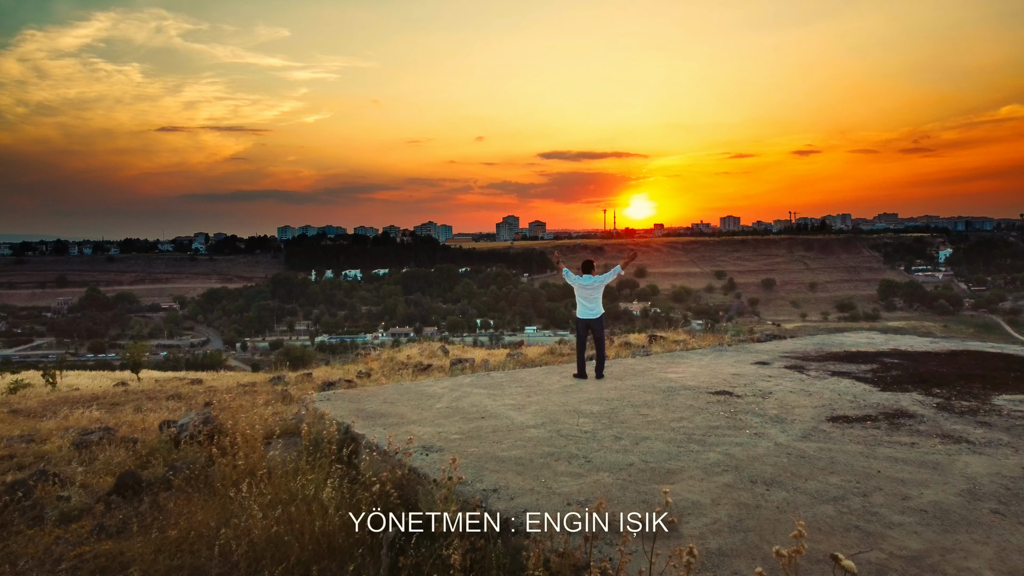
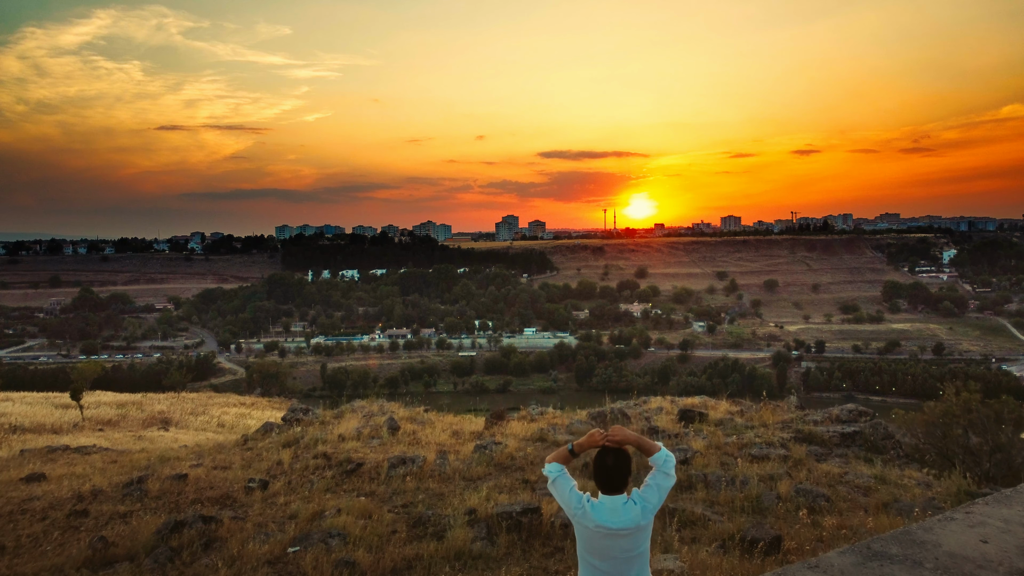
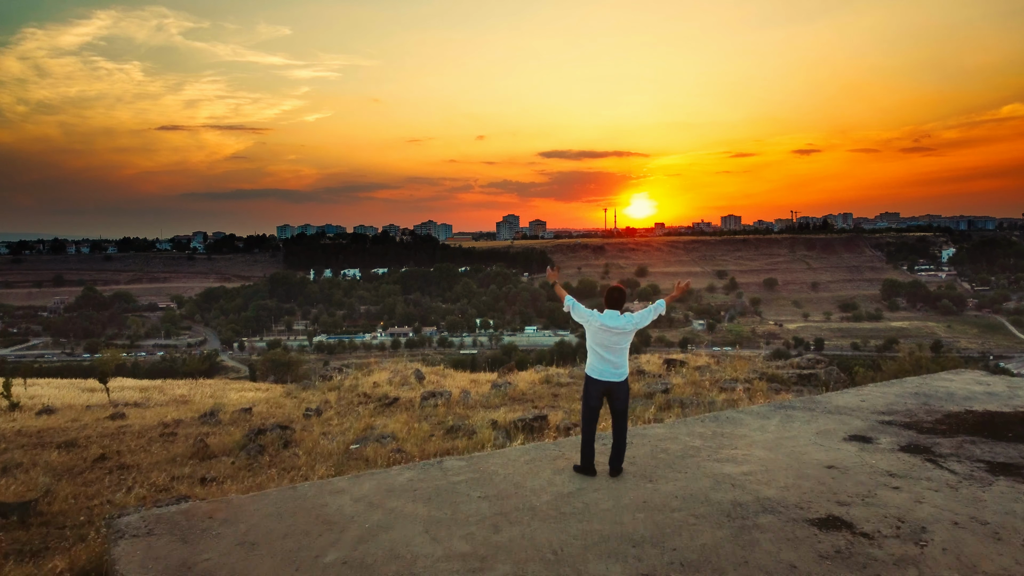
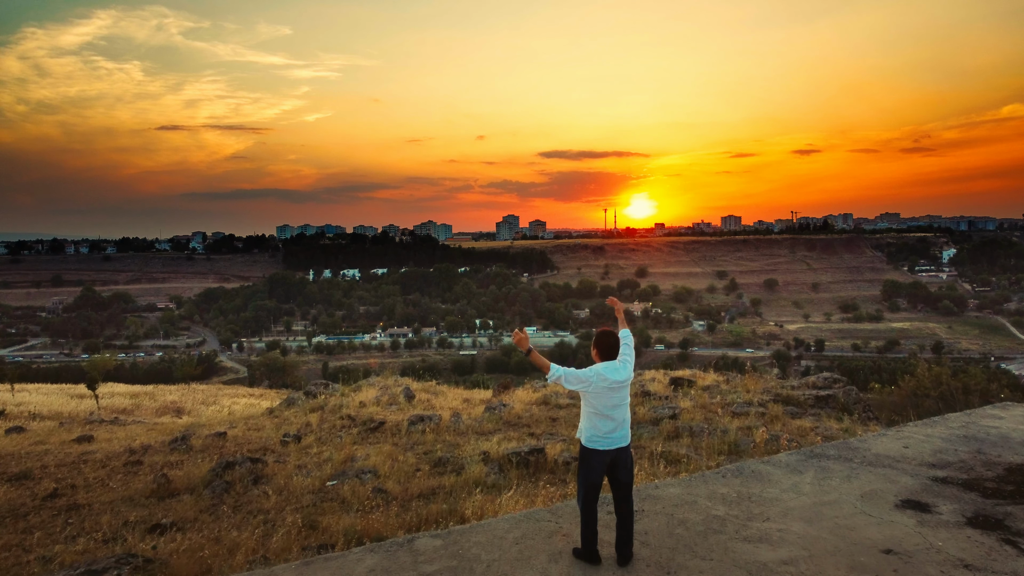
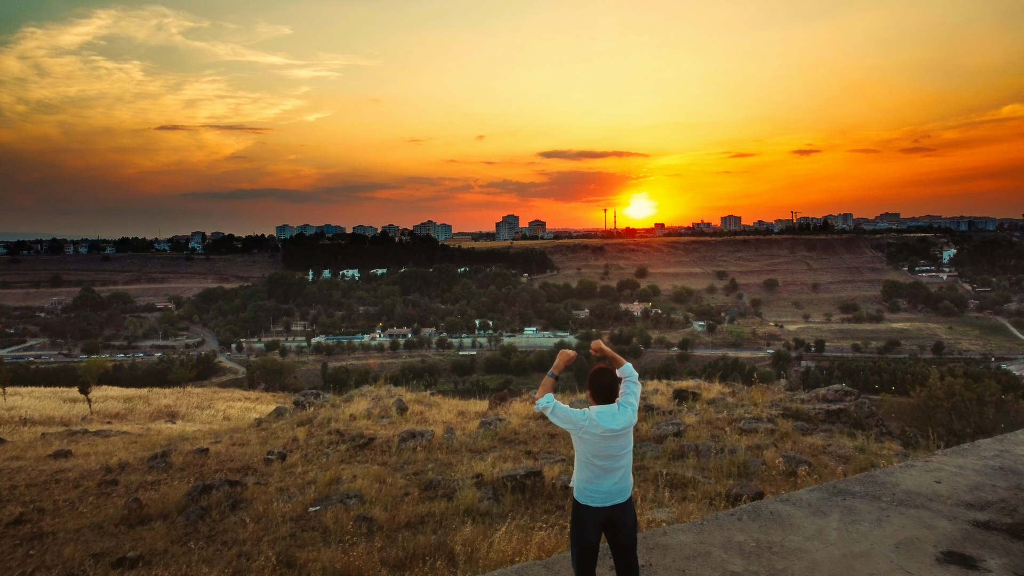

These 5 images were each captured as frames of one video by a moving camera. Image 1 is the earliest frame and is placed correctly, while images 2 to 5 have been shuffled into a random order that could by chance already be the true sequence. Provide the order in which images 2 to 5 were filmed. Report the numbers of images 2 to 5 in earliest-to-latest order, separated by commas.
3, 4, 5, 2
